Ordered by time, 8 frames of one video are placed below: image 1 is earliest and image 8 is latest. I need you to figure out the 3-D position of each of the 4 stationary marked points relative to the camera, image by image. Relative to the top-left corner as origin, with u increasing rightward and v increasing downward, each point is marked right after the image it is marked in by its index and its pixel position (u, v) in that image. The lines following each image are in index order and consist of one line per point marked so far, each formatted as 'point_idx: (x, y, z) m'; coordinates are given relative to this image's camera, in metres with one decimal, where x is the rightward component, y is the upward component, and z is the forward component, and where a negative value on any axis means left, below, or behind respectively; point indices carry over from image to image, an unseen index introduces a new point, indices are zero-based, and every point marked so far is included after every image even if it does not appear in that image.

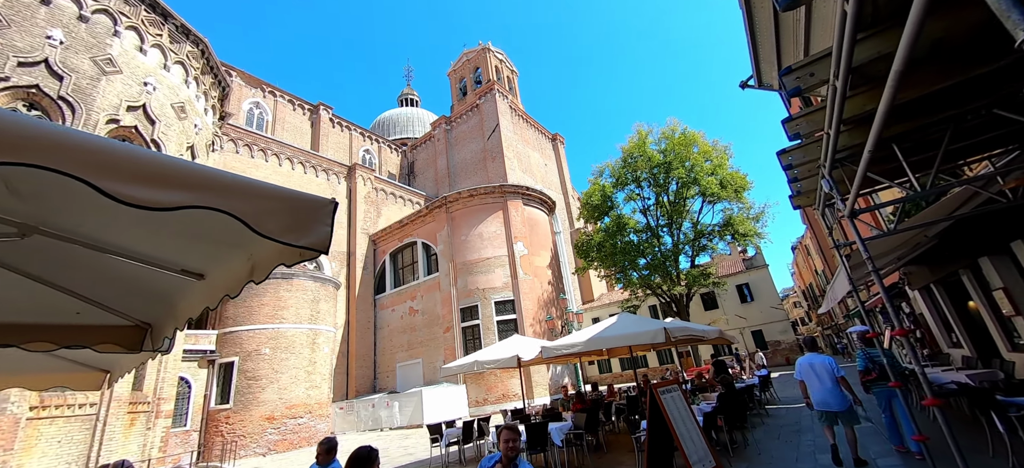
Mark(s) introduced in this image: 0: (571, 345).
0: (+1.0, -1.9, +6.7) m
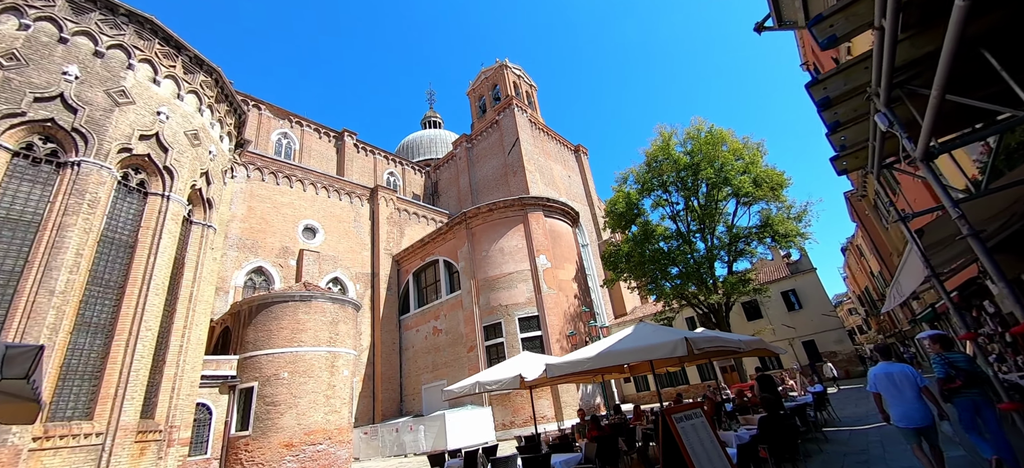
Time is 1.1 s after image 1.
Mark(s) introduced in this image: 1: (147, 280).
0: (+1.0, -1.9, +5.8) m
1: (-10.5, -1.3, +11.4) m
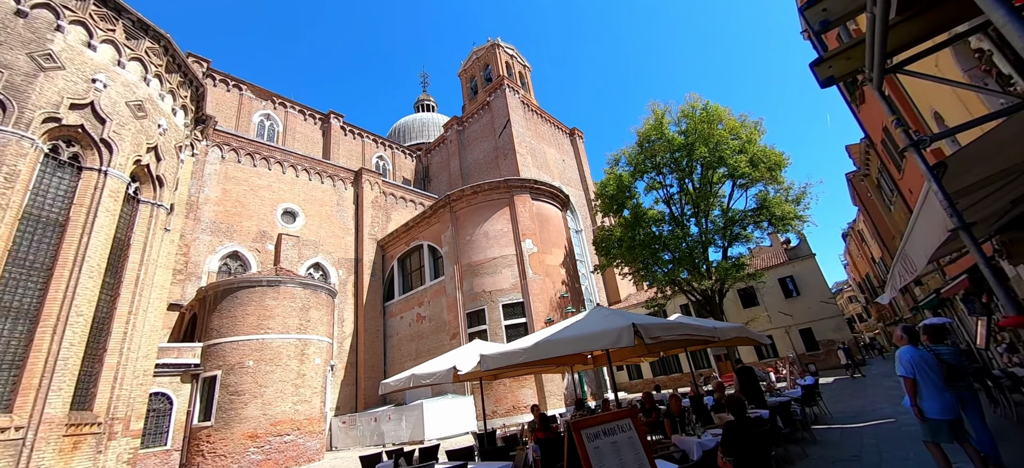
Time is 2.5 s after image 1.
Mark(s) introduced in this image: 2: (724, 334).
0: (0.0, -1.5, +4.8) m
1: (-11.4, -0.7, +10.5) m
2: (+3.4, -1.6, +6.4) m
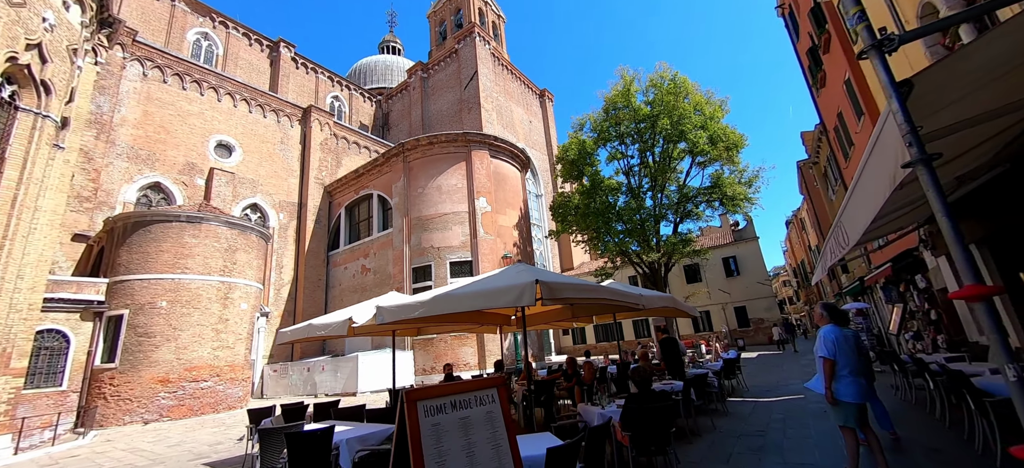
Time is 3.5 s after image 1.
0: (-1.1, -0.8, +4.2) m
1: (-12.8, +1.4, +8.7) m
2: (+2.2, -1.1, +6.1) m
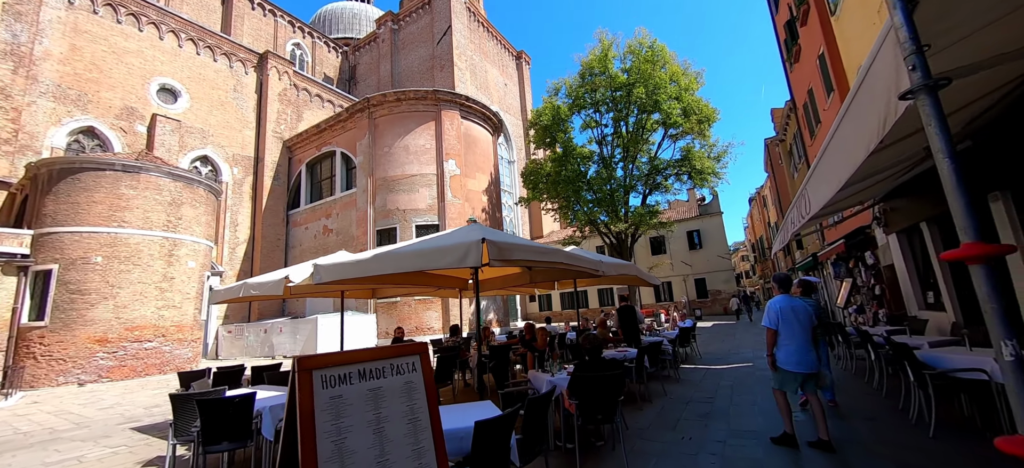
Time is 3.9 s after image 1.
0: (-1.6, -0.3, +3.9) m
1: (-13.5, +2.6, +7.3) m
2: (+1.5, -0.5, +6.0) m
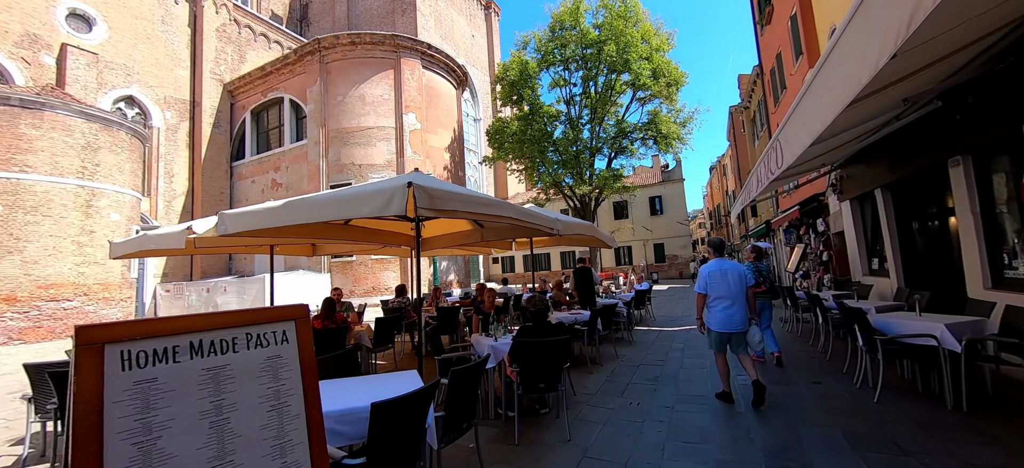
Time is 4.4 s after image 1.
0: (-2.1, +0.2, +3.3) m
1: (-14.2, +3.6, +5.4) m
2: (+0.8, +0.1, +5.7) m
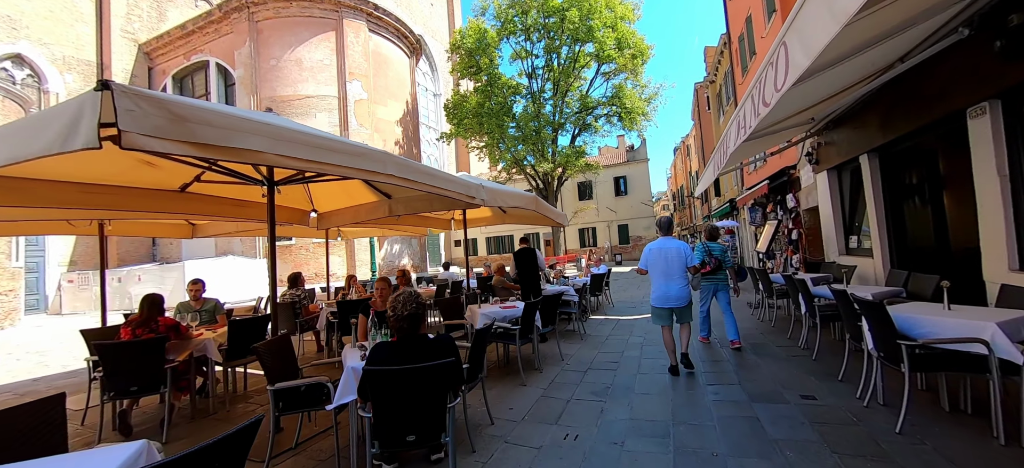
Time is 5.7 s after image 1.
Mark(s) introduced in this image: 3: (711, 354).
0: (-2.8, +0.3, +1.9) m
1: (-15.0, +3.8, +3.0) m
2: (-0.1, +0.4, +4.6) m
3: (+2.1, -1.2, +4.1) m
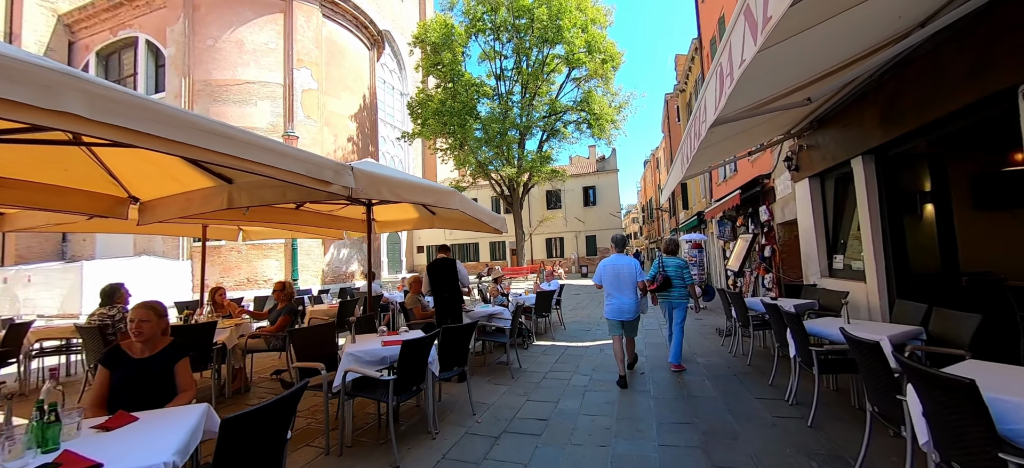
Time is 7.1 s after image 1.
0: (-3.4, +0.4, +0.6) m
1: (-15.5, +4.3, +0.9) m
2: (-0.9, +0.3, +3.4) m
3: (+1.2, -1.3, +3.1) m
